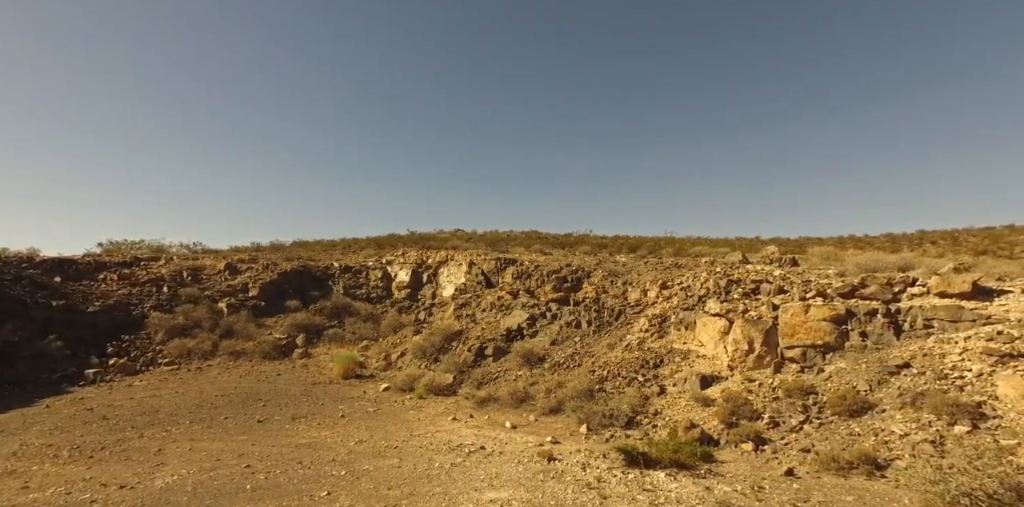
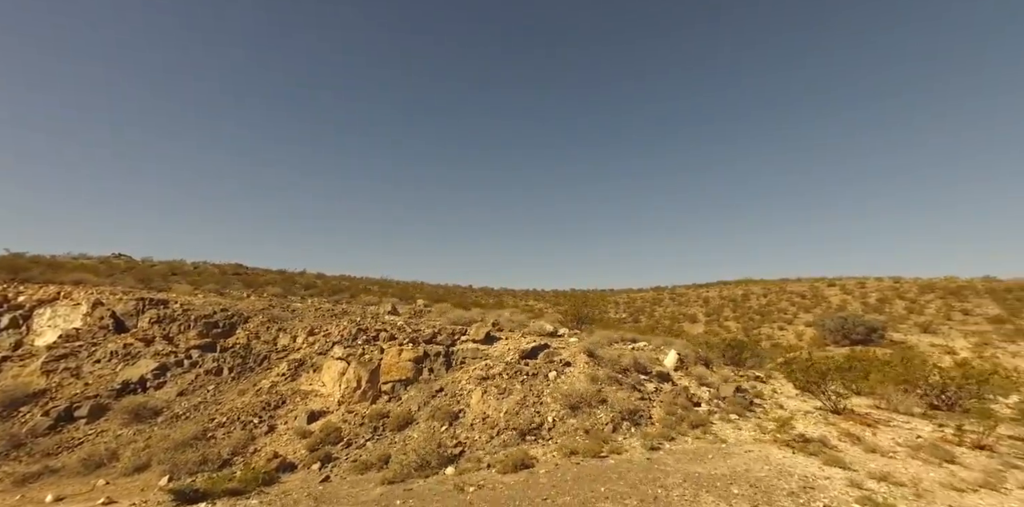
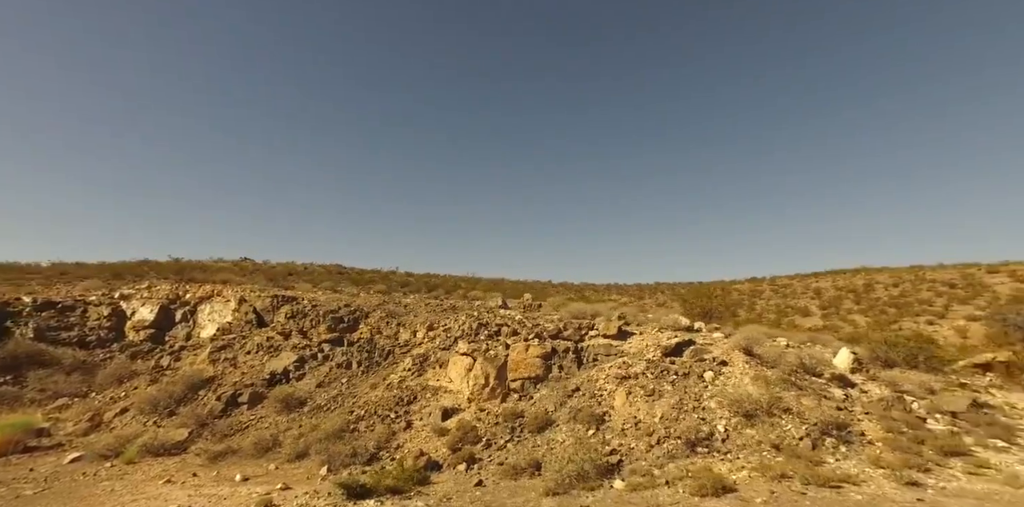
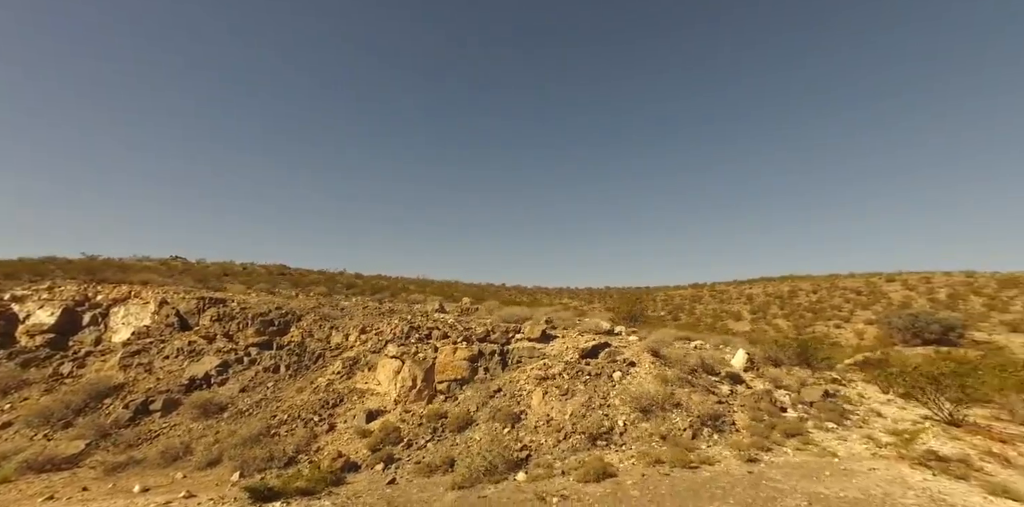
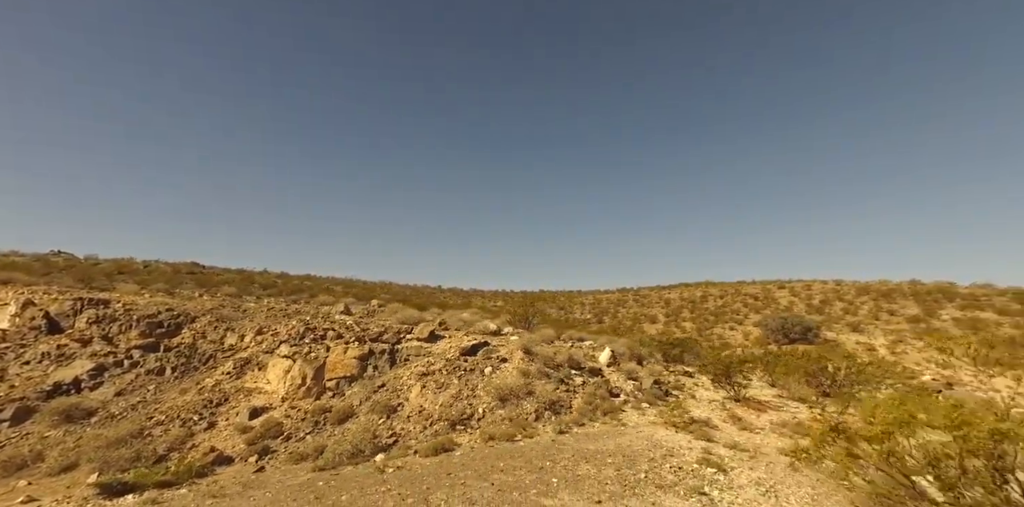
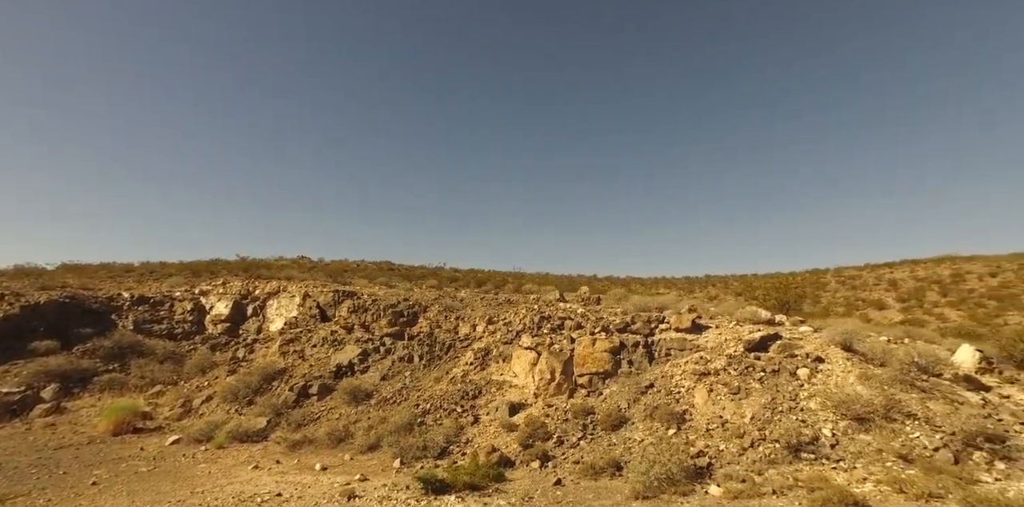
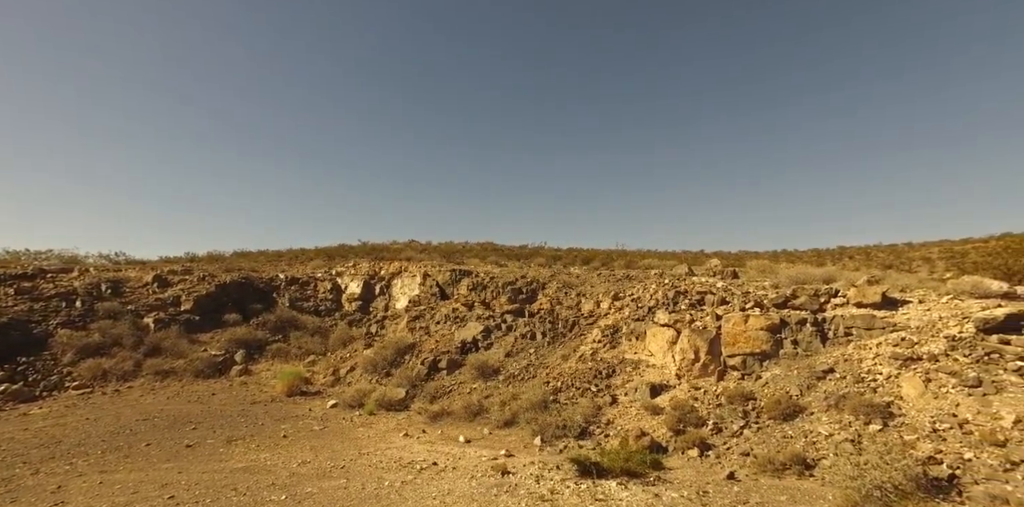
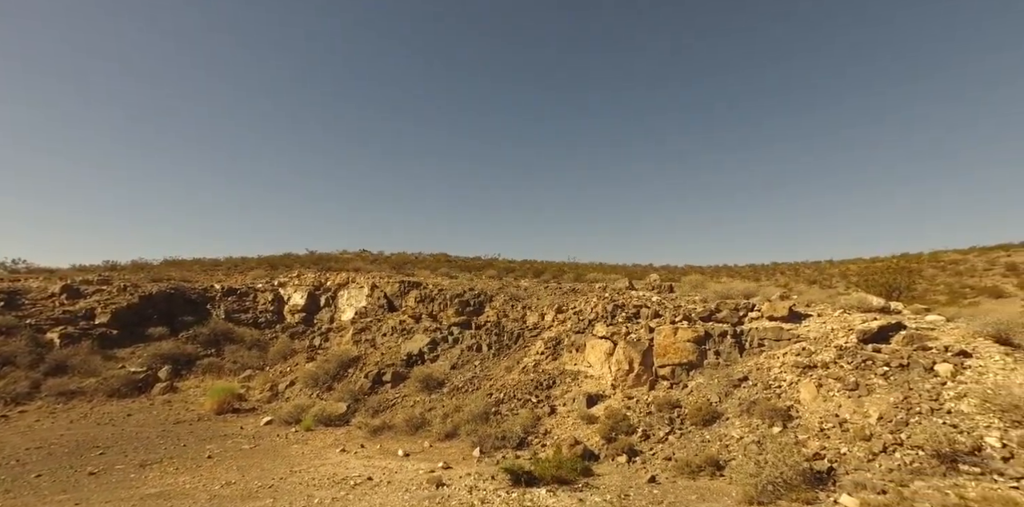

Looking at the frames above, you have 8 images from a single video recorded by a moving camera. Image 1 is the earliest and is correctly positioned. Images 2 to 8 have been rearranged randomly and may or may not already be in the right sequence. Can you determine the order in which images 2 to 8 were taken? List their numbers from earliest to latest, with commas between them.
7, 8, 6, 3, 4, 2, 5
